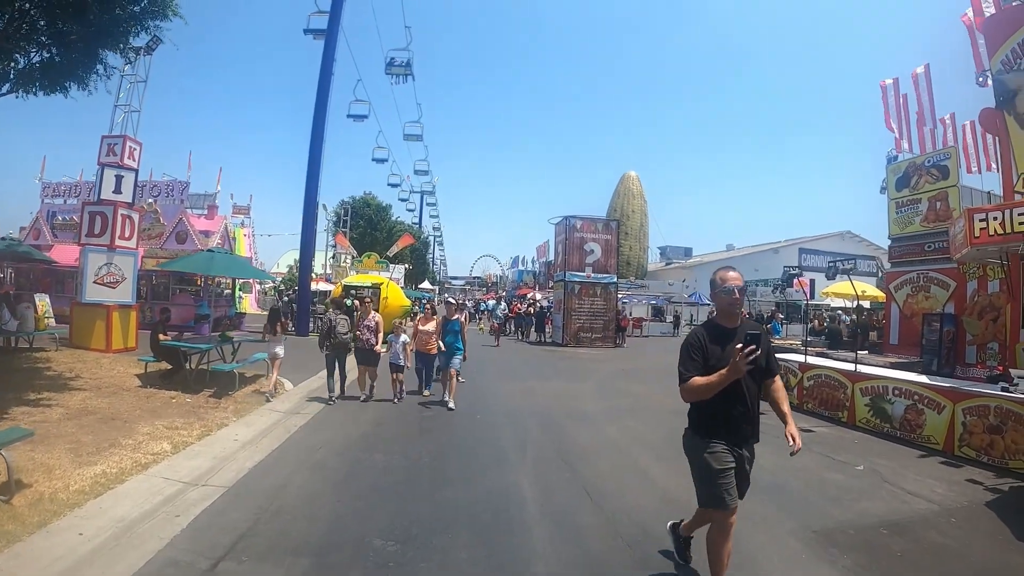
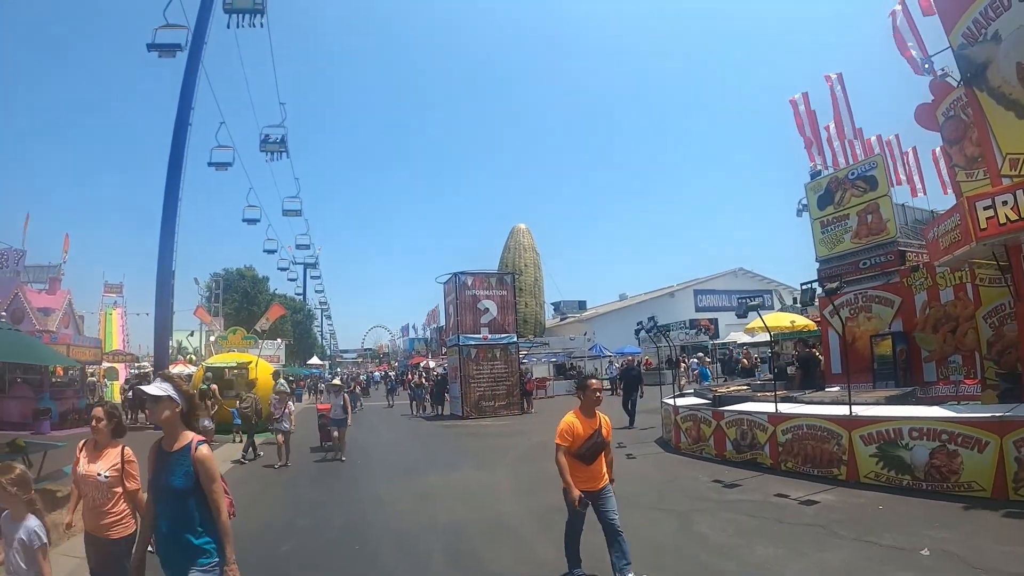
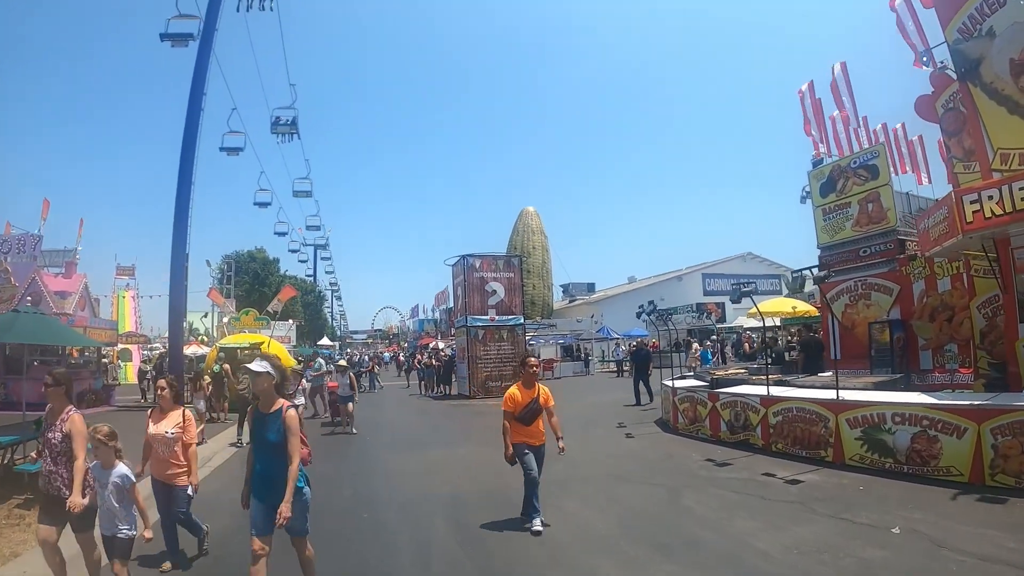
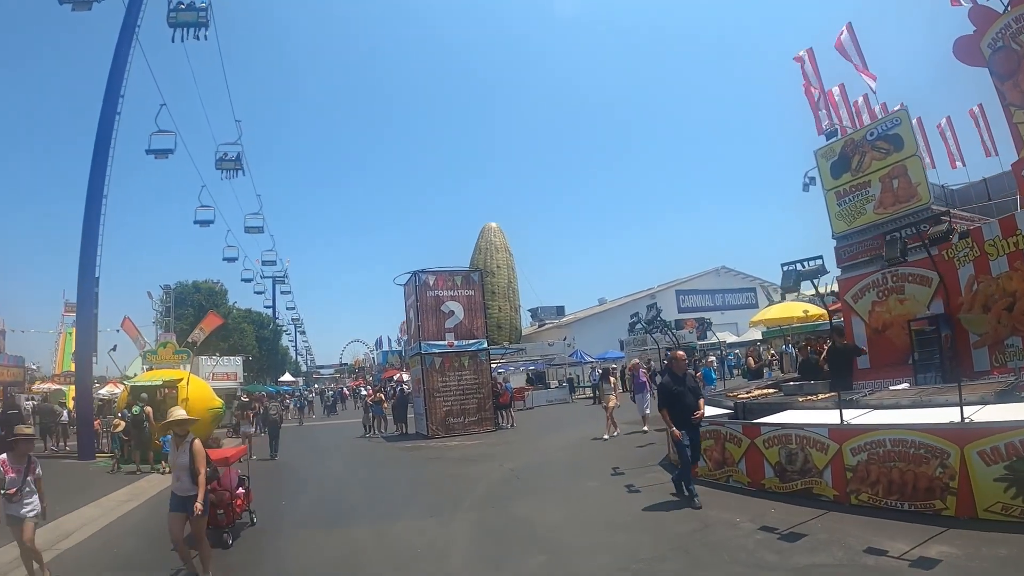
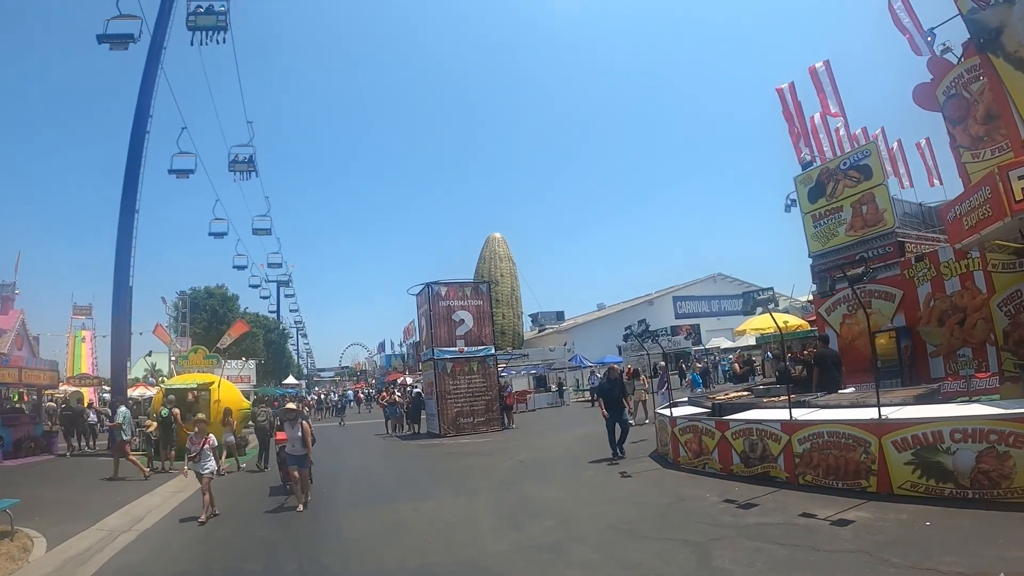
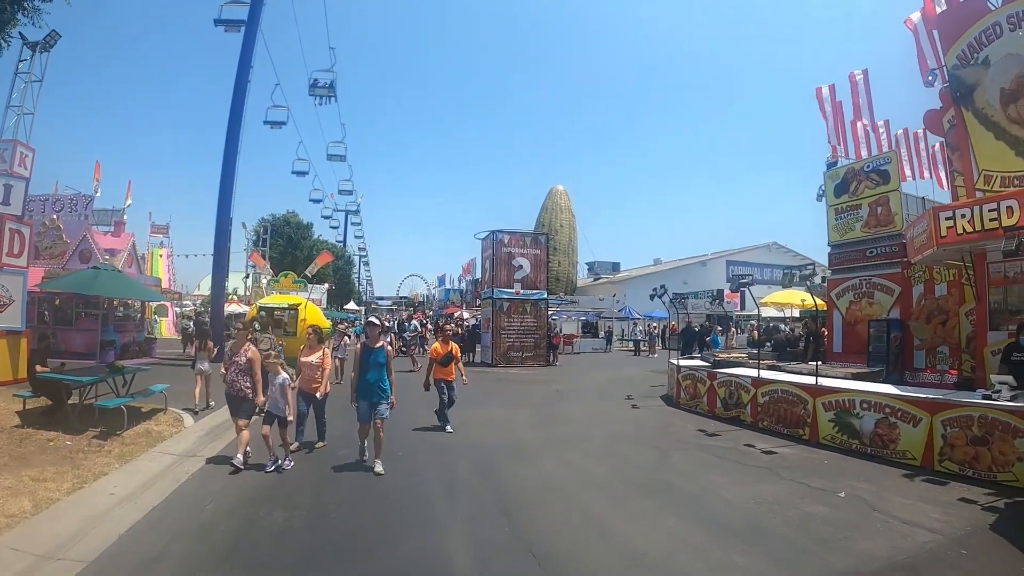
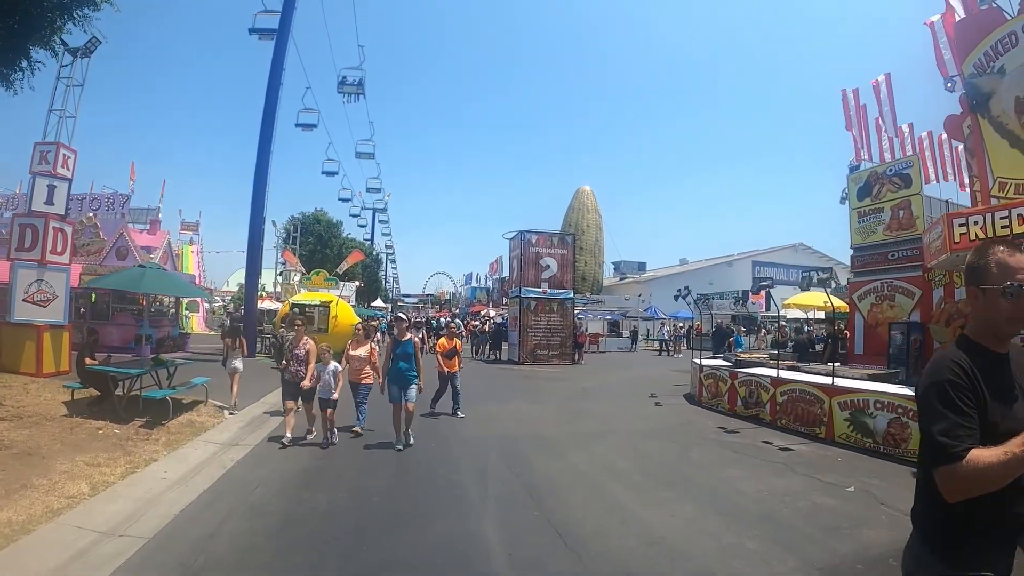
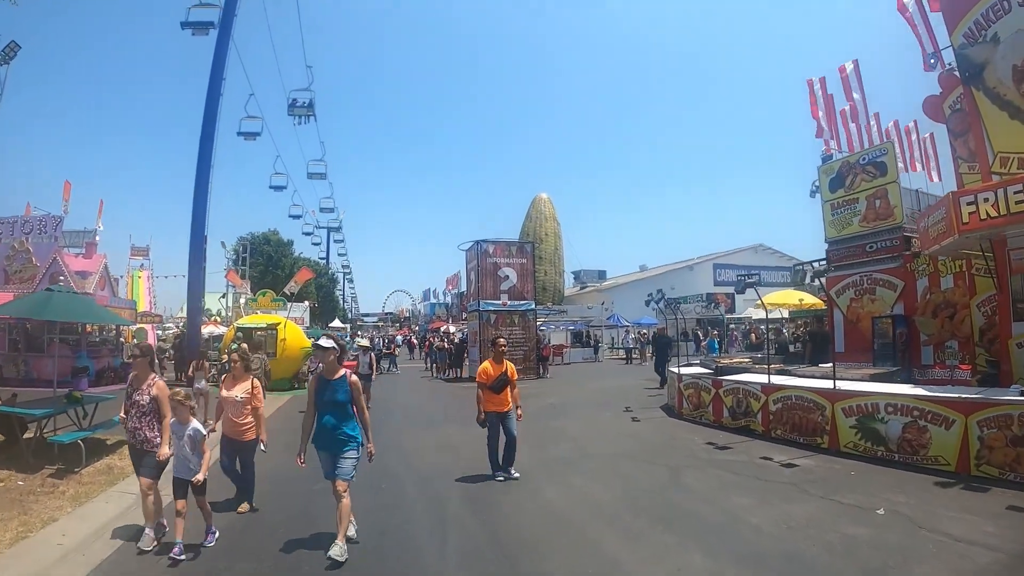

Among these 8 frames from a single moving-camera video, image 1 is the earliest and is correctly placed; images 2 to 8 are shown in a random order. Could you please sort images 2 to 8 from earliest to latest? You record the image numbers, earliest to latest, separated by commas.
7, 6, 8, 3, 2, 5, 4
